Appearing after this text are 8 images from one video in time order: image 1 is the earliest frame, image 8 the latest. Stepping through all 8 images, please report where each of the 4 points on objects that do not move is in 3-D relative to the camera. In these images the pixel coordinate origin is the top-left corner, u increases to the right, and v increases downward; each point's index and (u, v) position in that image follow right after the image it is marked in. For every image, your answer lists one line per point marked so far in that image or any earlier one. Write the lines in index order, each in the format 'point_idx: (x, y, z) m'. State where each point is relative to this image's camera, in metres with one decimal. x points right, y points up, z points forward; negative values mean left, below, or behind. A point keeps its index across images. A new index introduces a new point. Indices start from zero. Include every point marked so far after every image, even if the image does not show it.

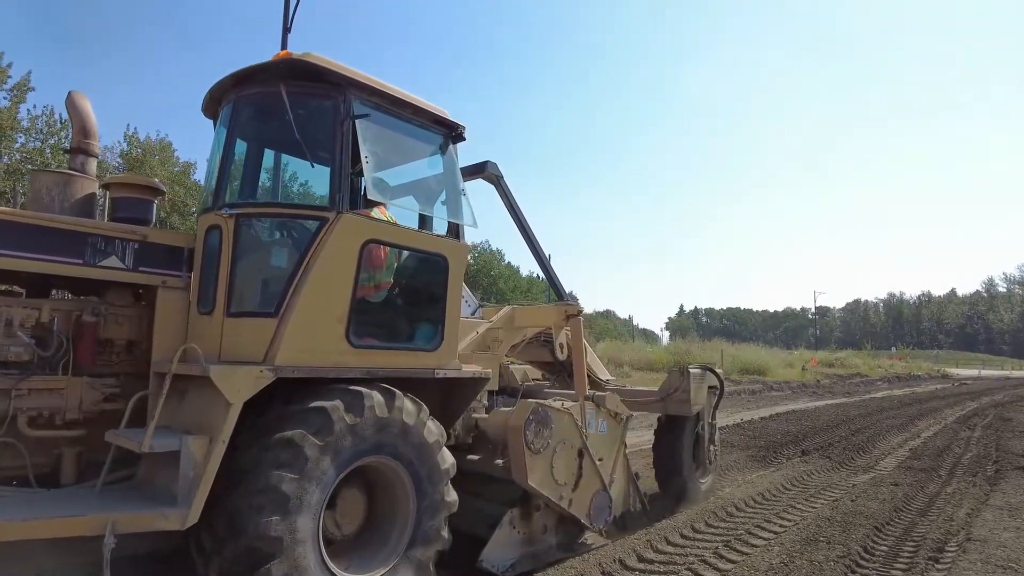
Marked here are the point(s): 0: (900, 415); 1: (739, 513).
0: (+12.5, -4.0, +19.7) m
1: (+3.4, -3.0, +8.5) m
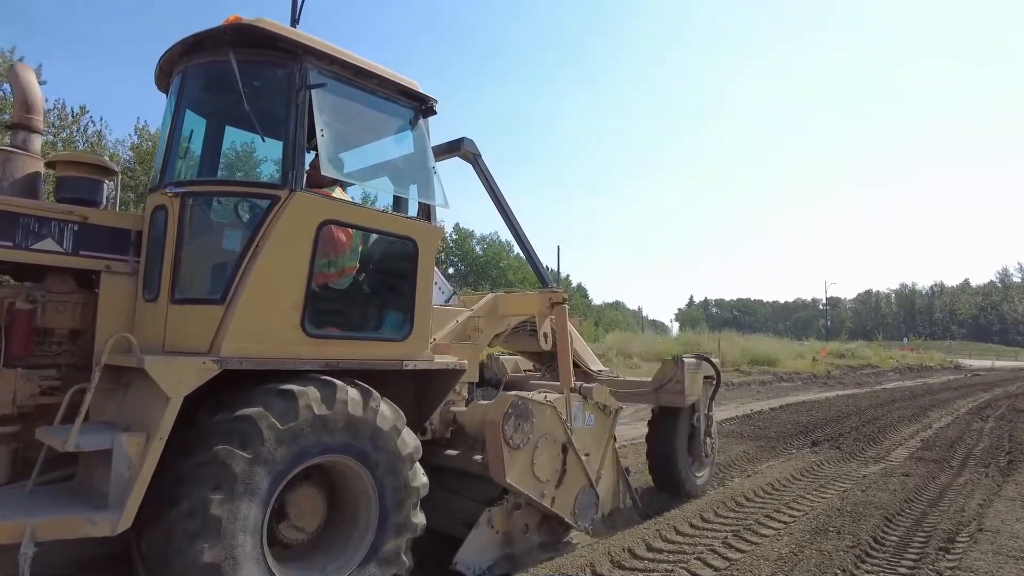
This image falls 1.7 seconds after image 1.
0: (+12.6, -3.7, +19.3) m
1: (+3.3, -2.8, +8.3) m
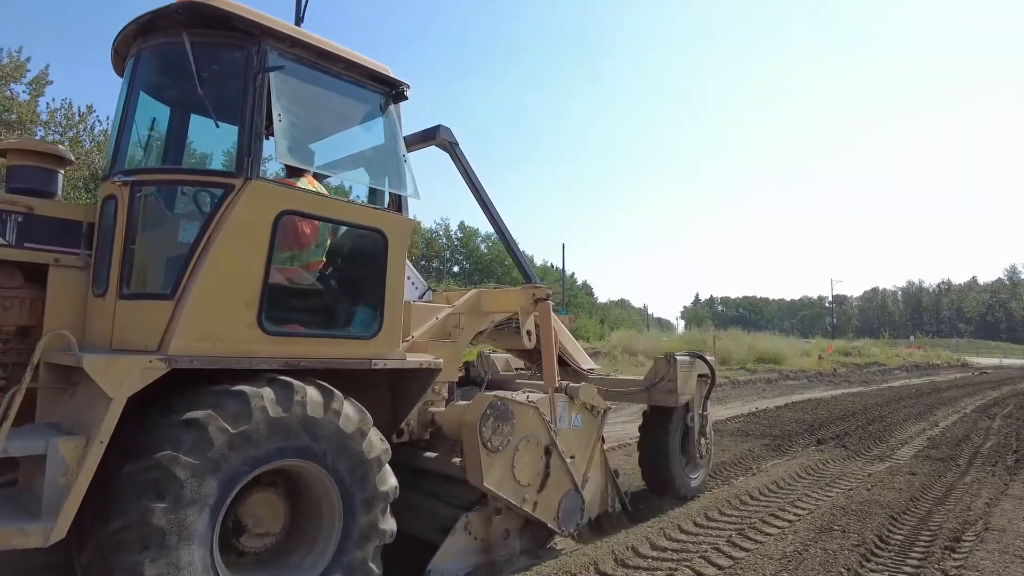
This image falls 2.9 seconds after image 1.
0: (+12.6, -3.6, +19.0) m
1: (+3.2, -2.7, +8.1) m
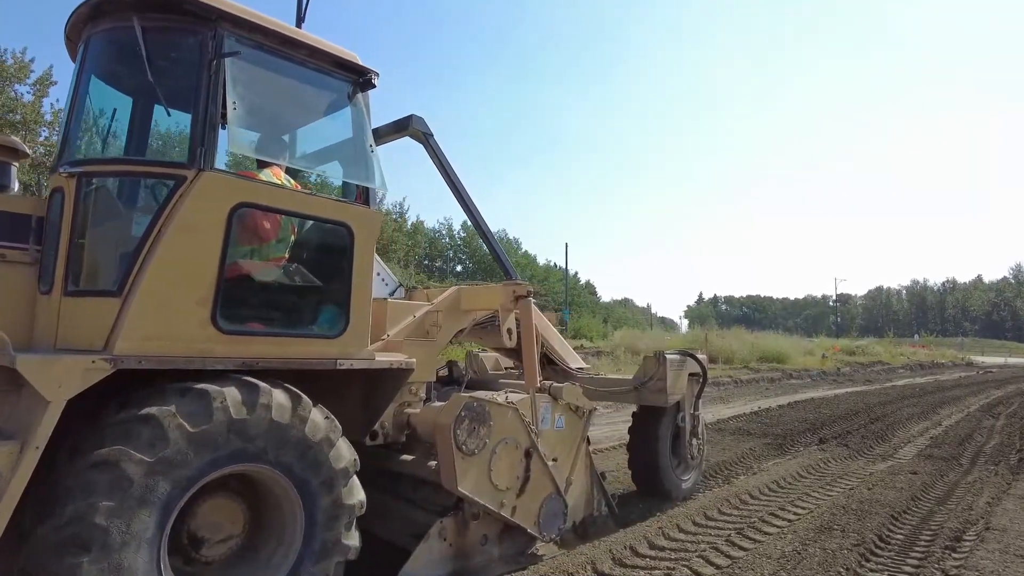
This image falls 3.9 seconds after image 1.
0: (+12.5, -3.5, +18.8) m
1: (+3.1, -2.7, +7.9) m
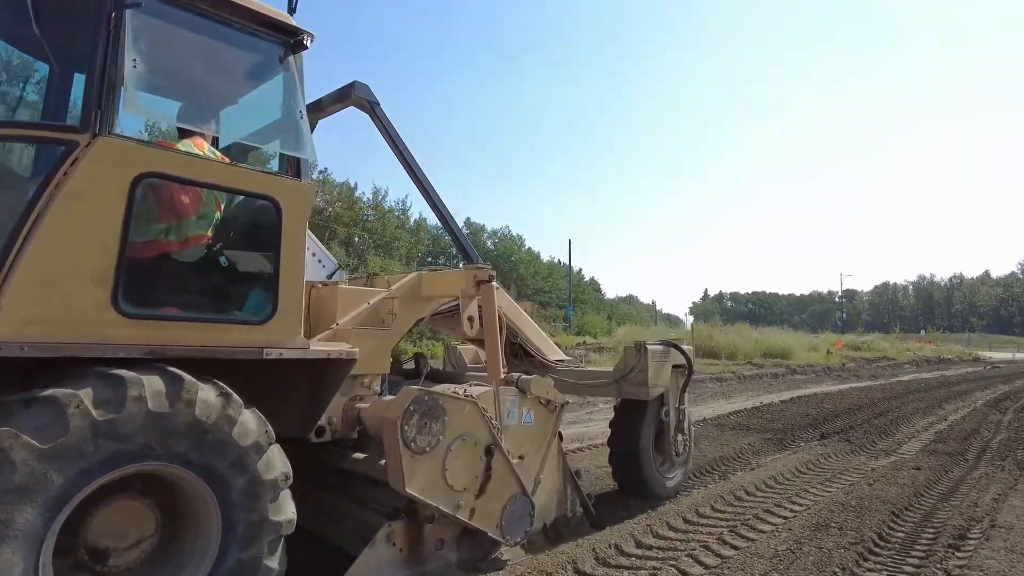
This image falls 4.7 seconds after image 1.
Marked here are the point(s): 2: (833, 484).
0: (+12.3, -3.3, +18.4) m
1: (+2.8, -2.6, +7.5) m
2: (+4.4, -2.7, +8.5) m
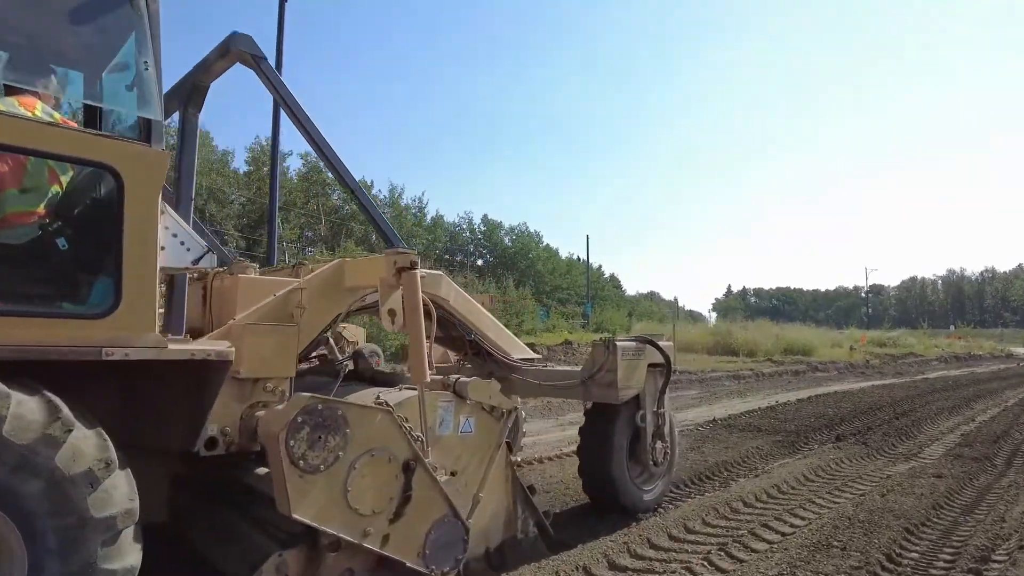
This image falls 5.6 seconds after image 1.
0: (+12.4, -3.1, +17.4) m
1: (+2.5, -2.5, +6.9) m
2: (+4.1, -2.6, +7.7) m
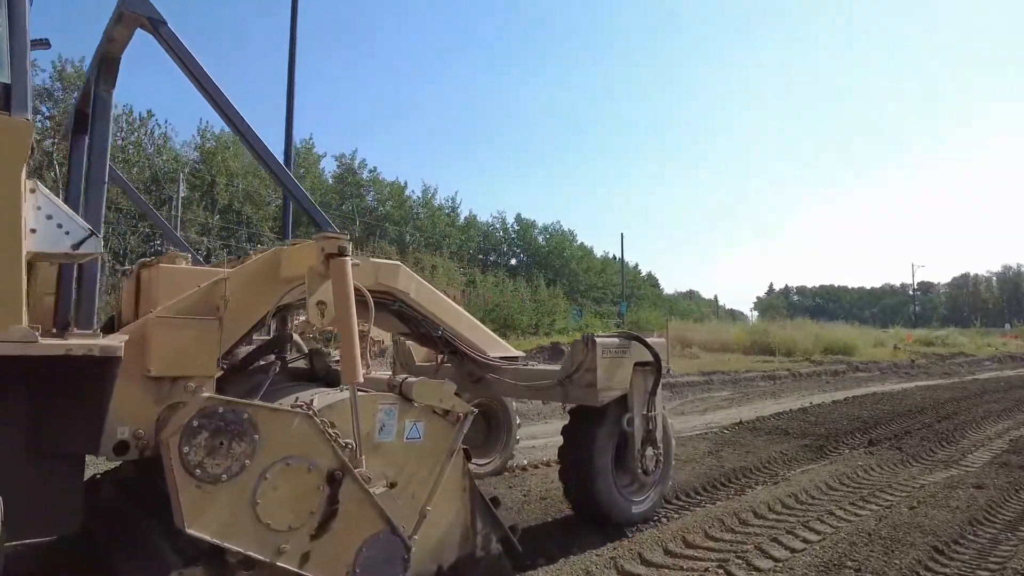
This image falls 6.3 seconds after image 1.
0: (+12.9, -2.9, +16.3) m
1: (+2.4, -2.4, +6.3) m
2: (+4.1, -2.5, +7.1) m
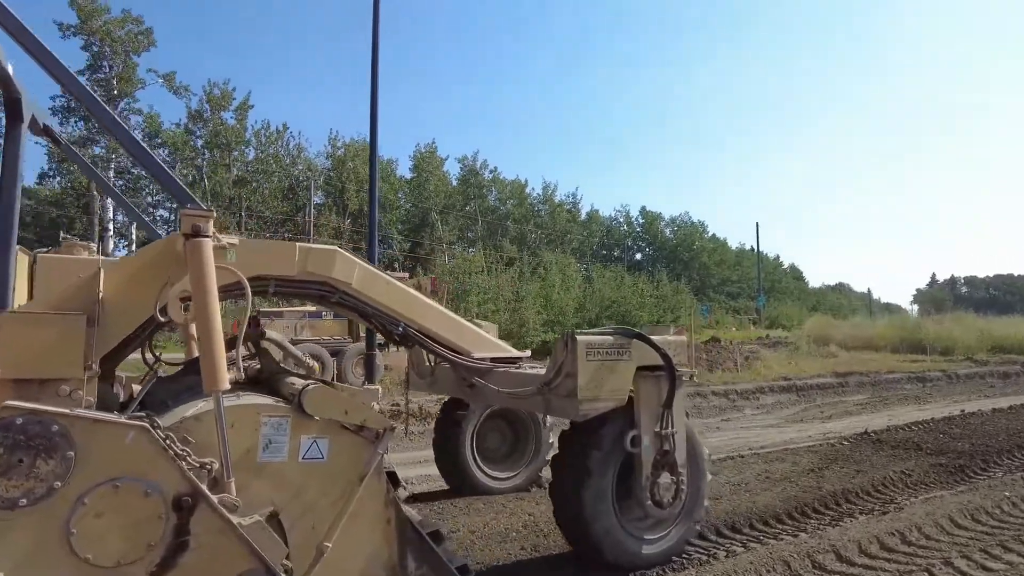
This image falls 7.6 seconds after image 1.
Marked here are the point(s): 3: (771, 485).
0: (+14.9, -2.6, +12.6) m
1: (+2.6, -2.3, +5.0) m
2: (+4.4, -2.4, +5.5) m
3: (+3.2, -2.5, +7.7) m
